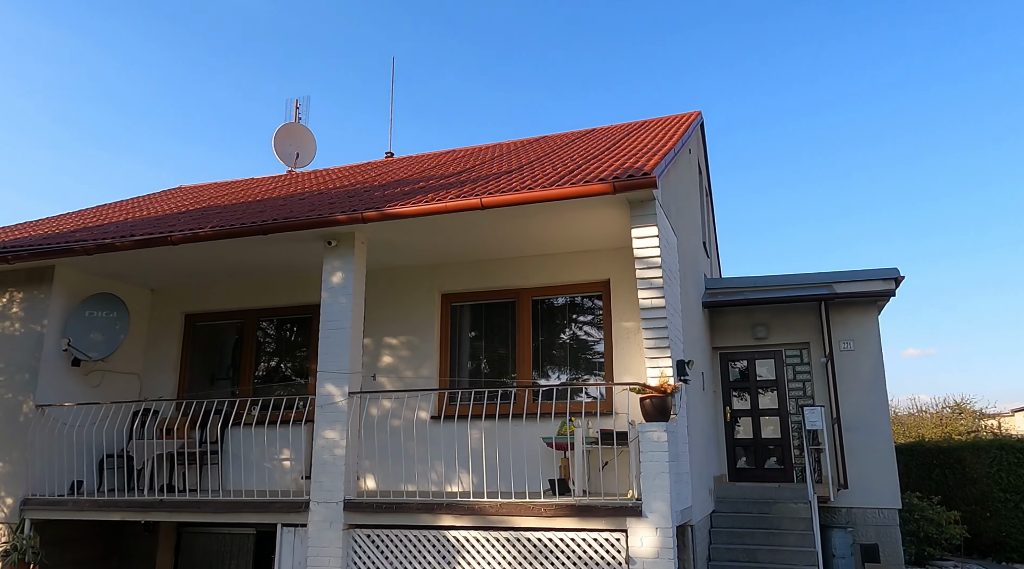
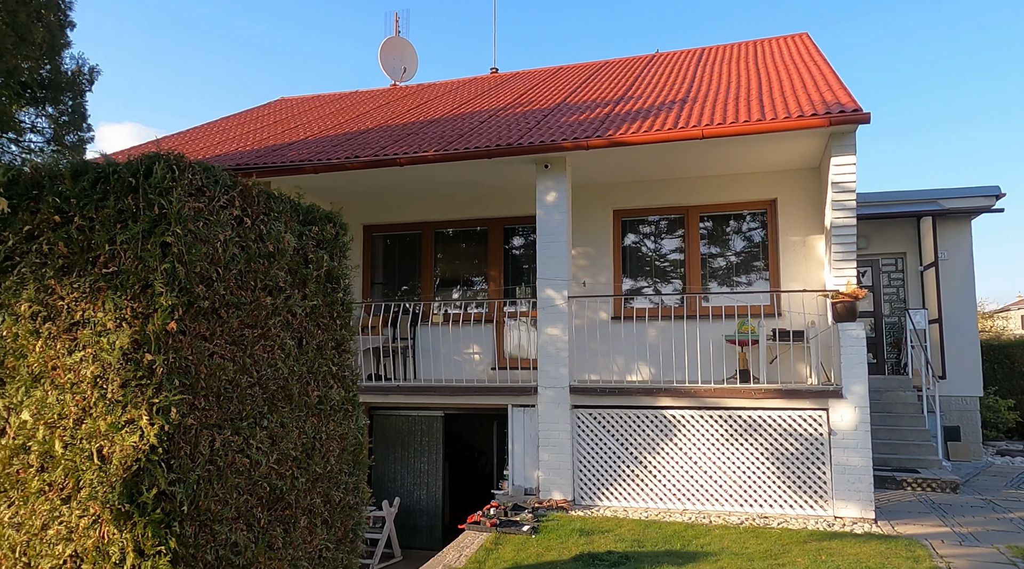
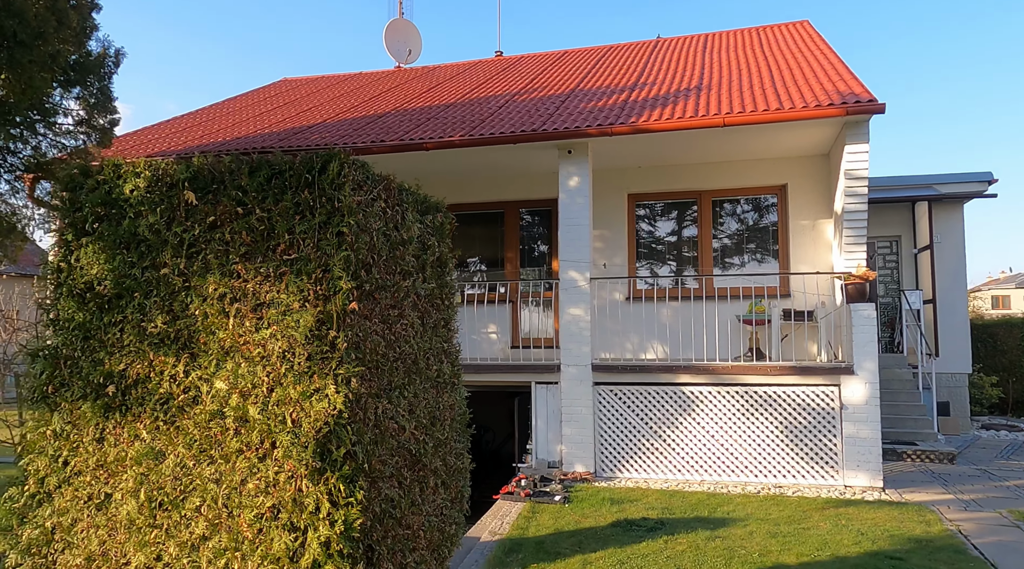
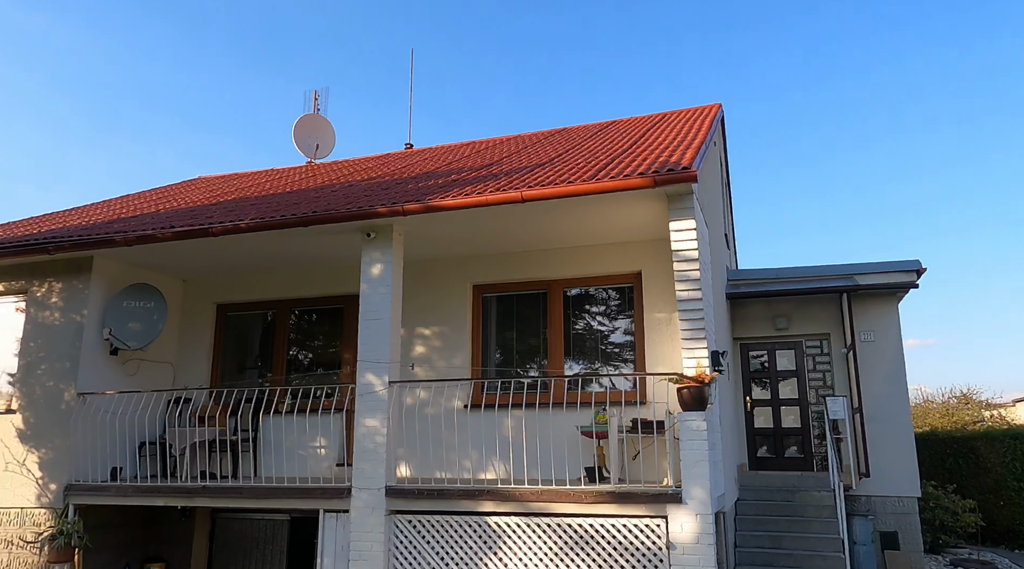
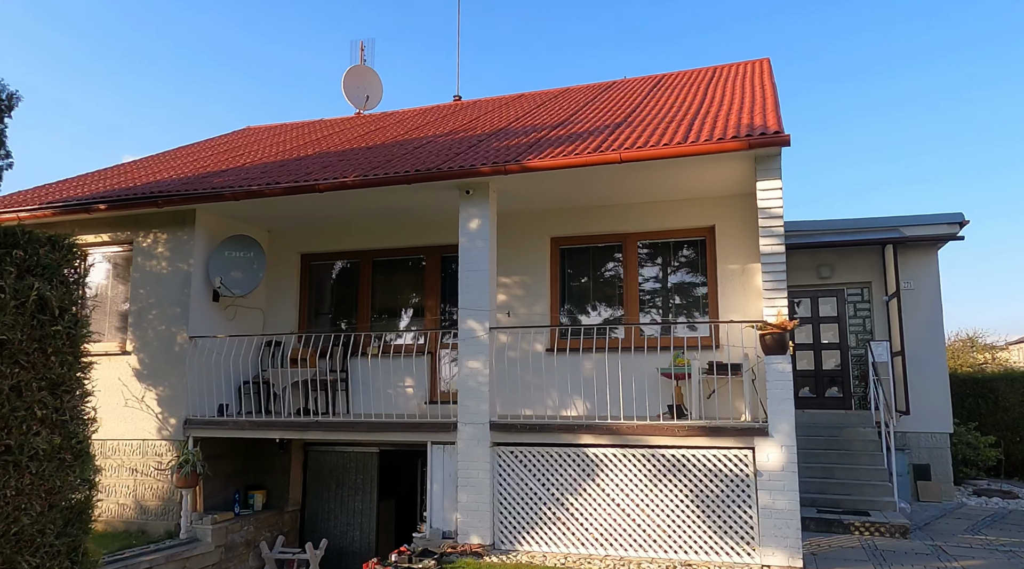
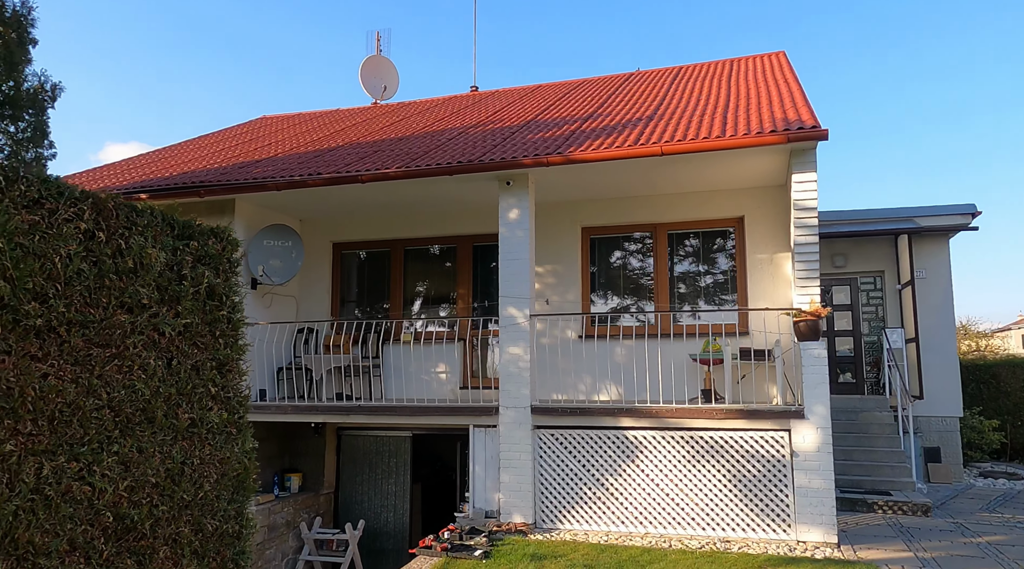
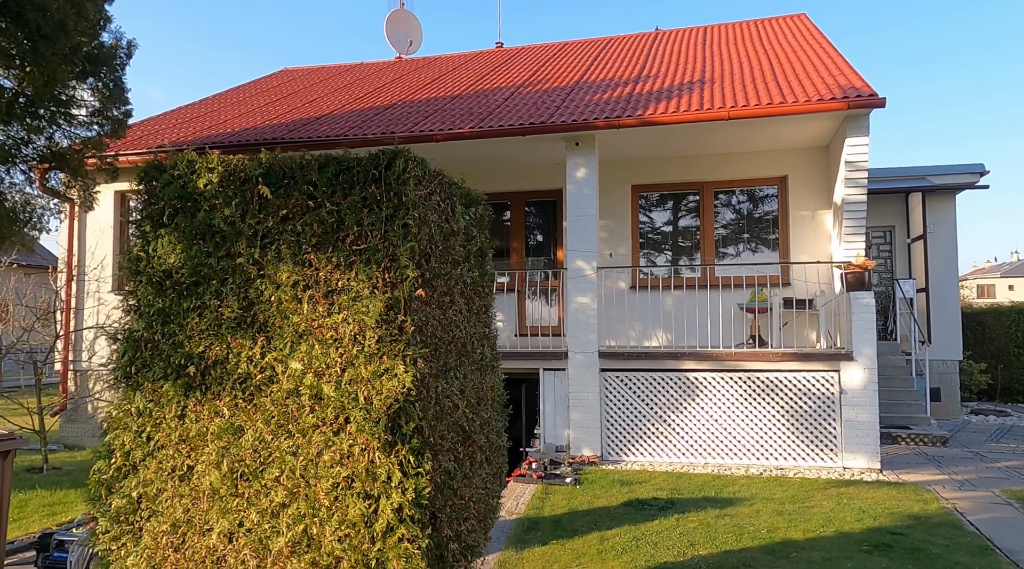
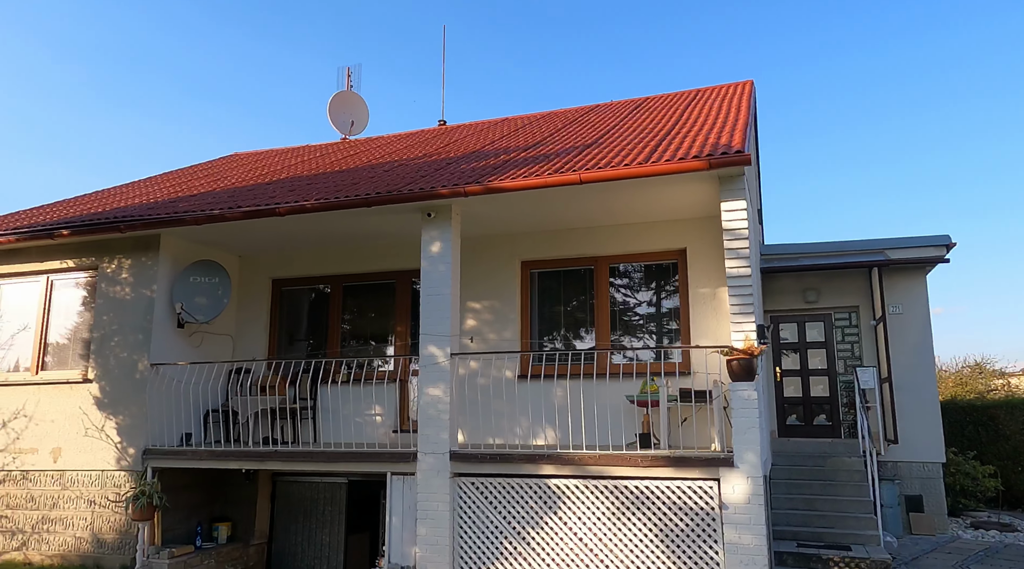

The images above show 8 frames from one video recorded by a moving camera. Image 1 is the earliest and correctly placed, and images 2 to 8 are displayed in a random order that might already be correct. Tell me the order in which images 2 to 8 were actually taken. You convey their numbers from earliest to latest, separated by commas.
4, 8, 5, 6, 2, 3, 7
